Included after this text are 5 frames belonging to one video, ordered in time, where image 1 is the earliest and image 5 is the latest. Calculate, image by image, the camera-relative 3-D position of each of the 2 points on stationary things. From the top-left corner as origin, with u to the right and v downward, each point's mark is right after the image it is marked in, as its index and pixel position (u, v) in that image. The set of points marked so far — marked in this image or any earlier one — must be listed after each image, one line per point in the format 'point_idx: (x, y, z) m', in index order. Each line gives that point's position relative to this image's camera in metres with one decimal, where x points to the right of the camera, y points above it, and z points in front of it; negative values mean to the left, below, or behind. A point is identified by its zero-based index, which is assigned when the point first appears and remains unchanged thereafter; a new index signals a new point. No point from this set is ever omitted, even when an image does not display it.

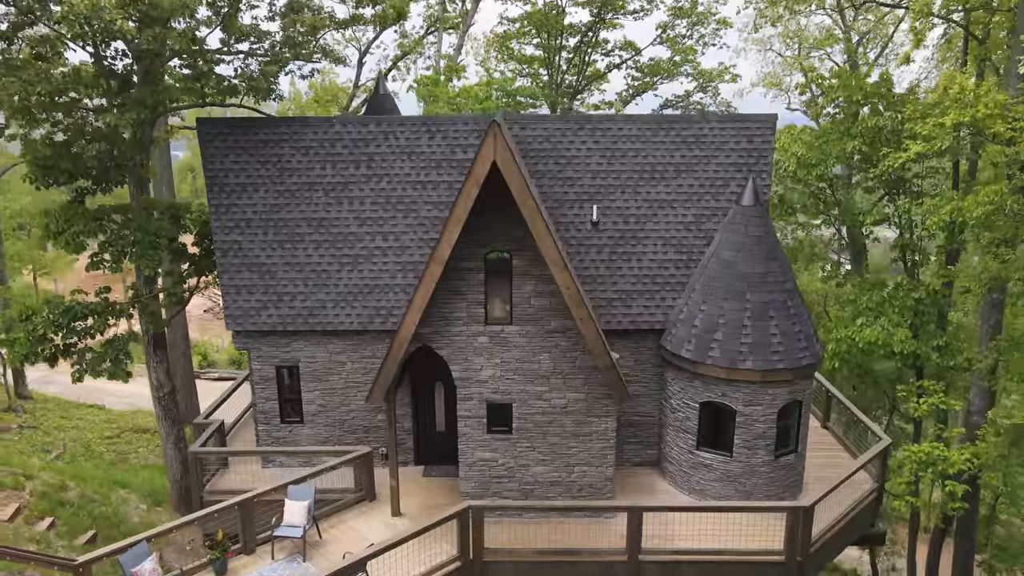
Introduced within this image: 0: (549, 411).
0: (+0.7, -2.3, +12.4) m
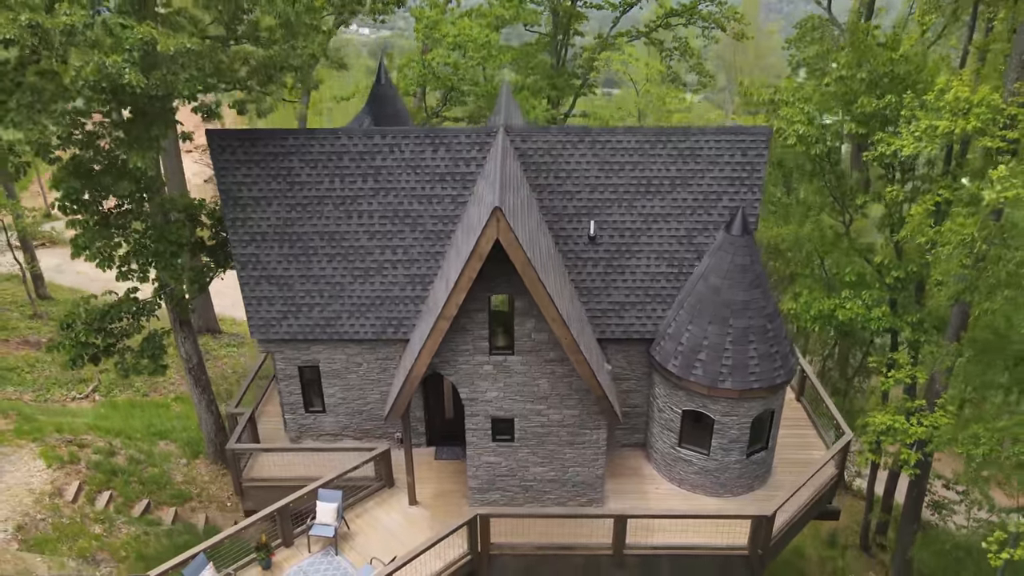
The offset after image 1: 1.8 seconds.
0: (+0.8, -2.9, +13.9) m
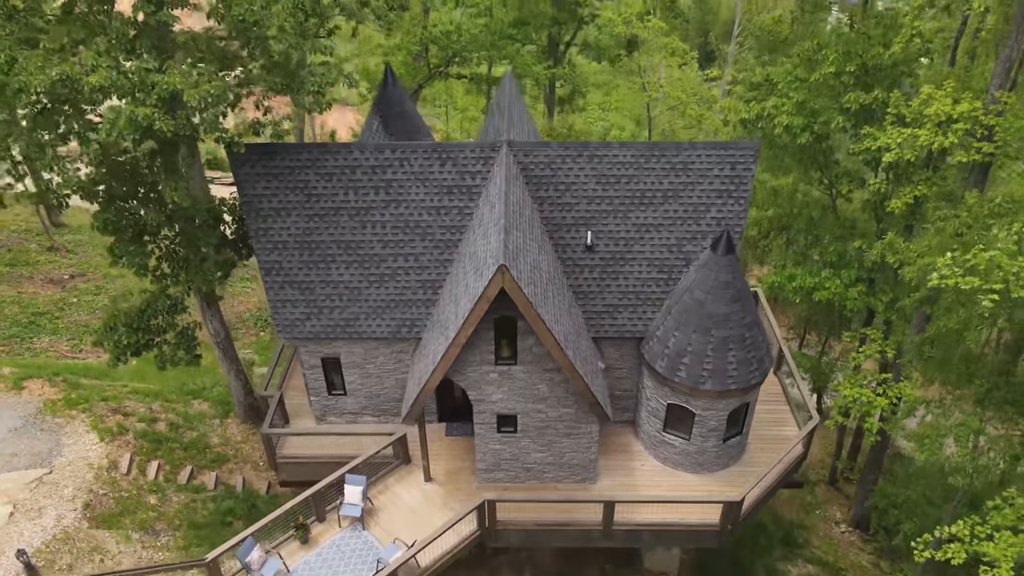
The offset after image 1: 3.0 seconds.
0: (+0.8, -3.2, +15.6) m
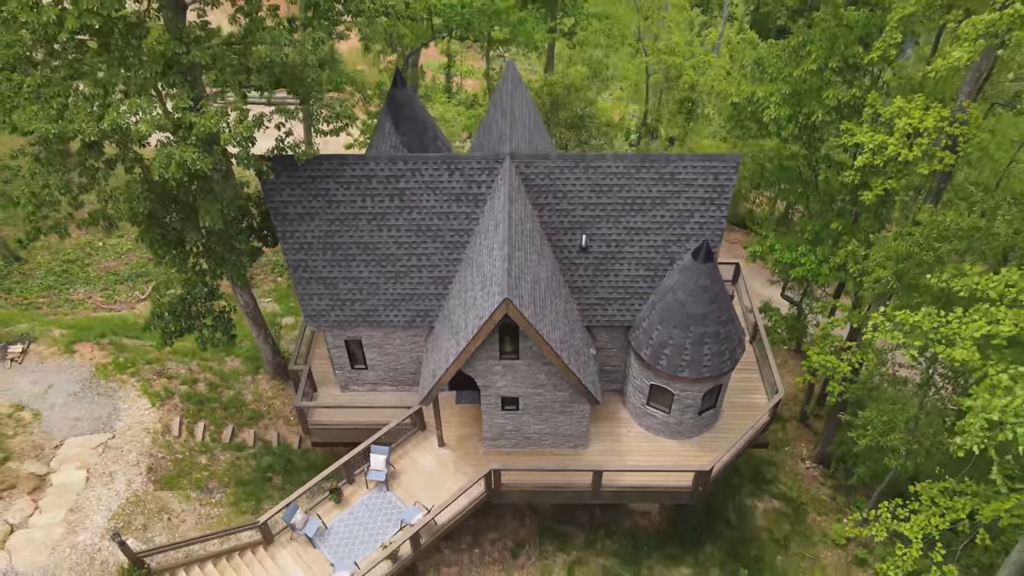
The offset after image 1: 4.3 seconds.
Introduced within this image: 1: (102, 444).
0: (+0.9, -3.1, +18.0) m
1: (-12.5, -4.8, +19.8) m
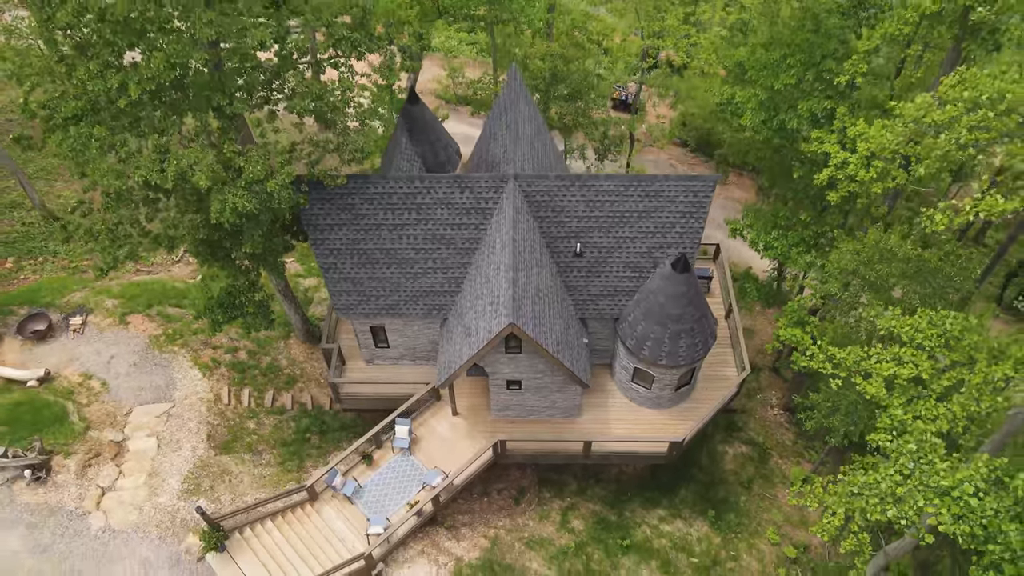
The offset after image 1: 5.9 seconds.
0: (+1.0, -3.1, +21.1) m
1: (-12.4, -4.5, +23.2) m
